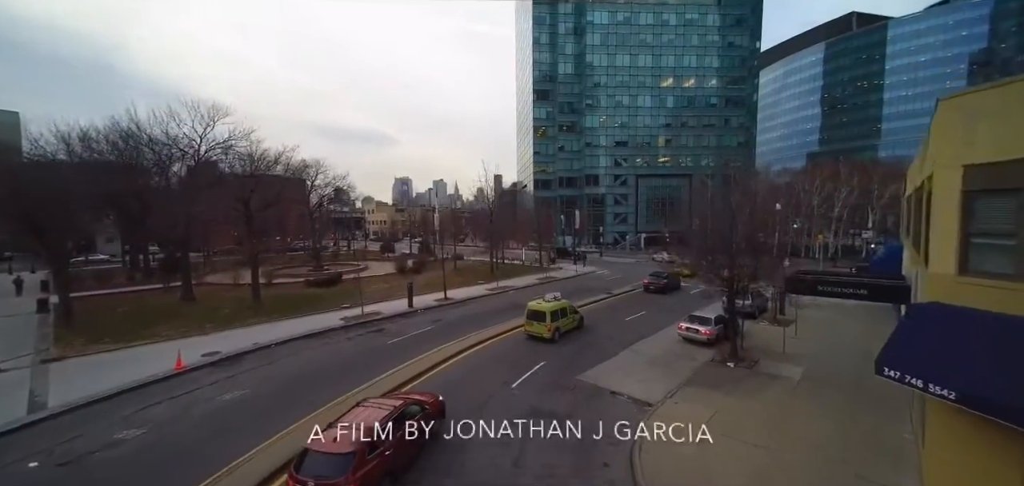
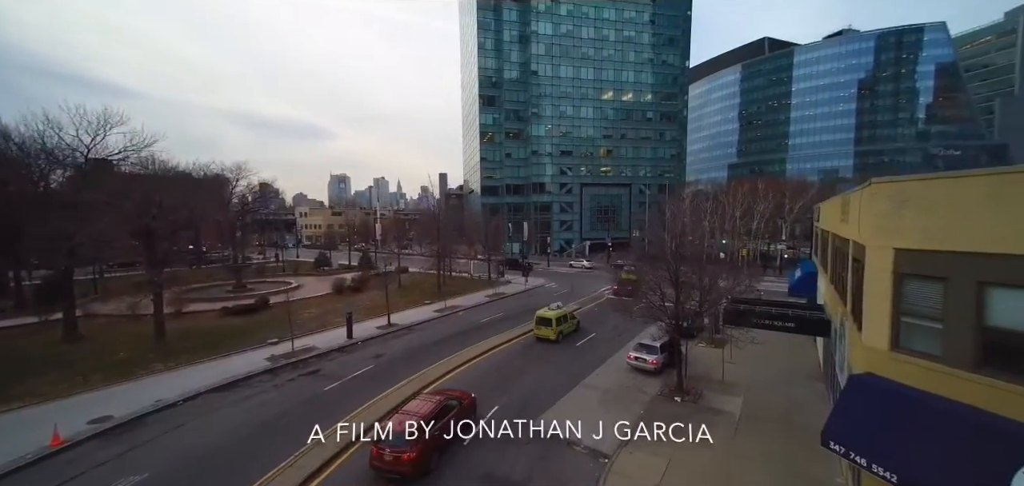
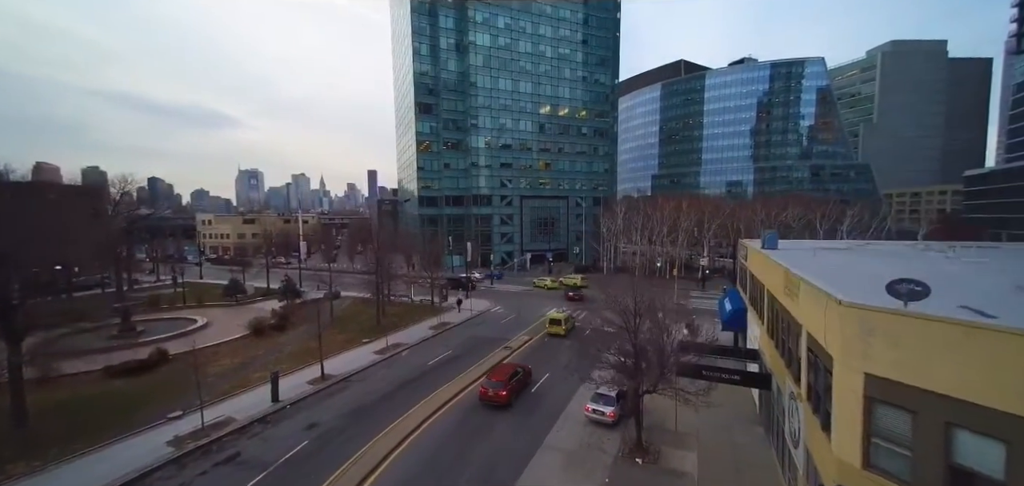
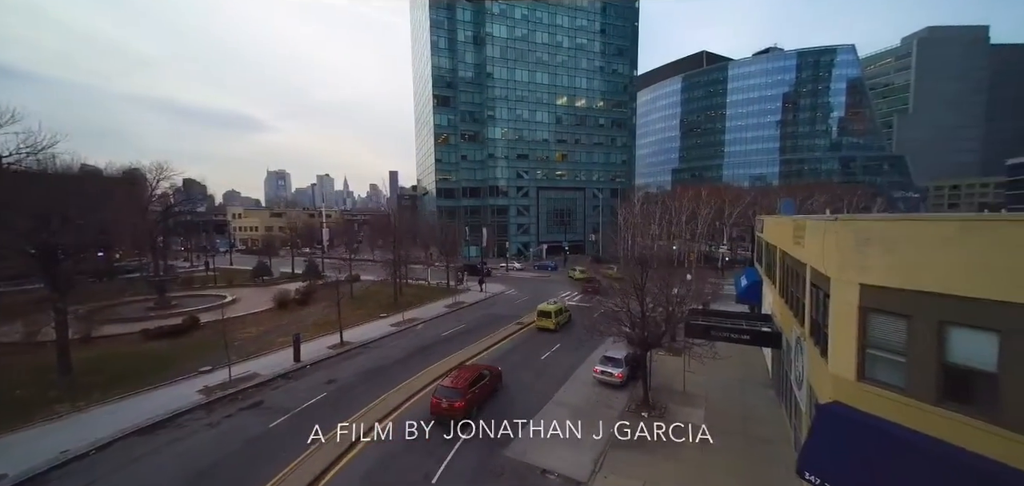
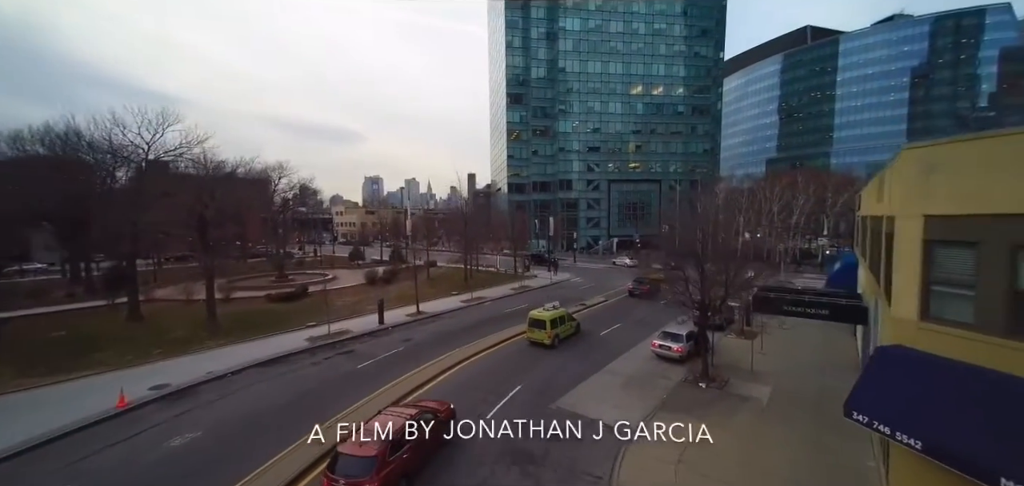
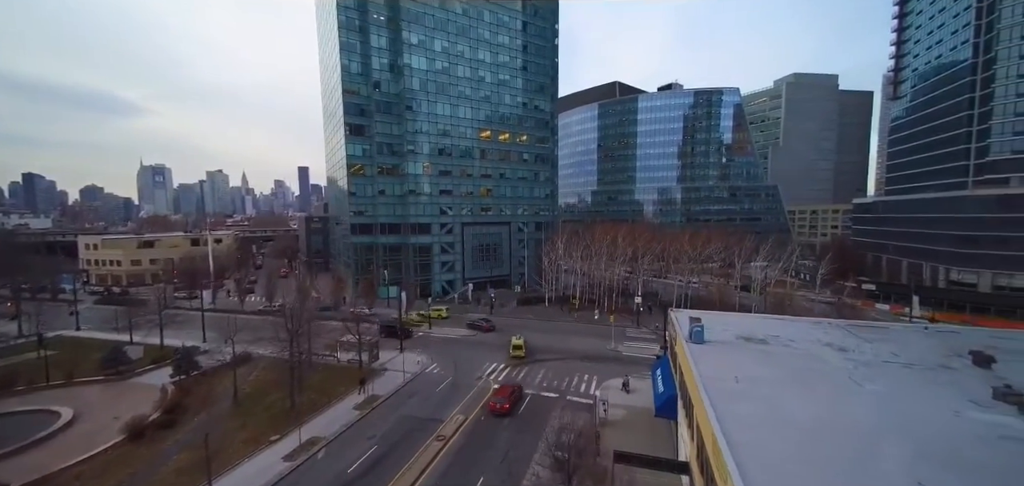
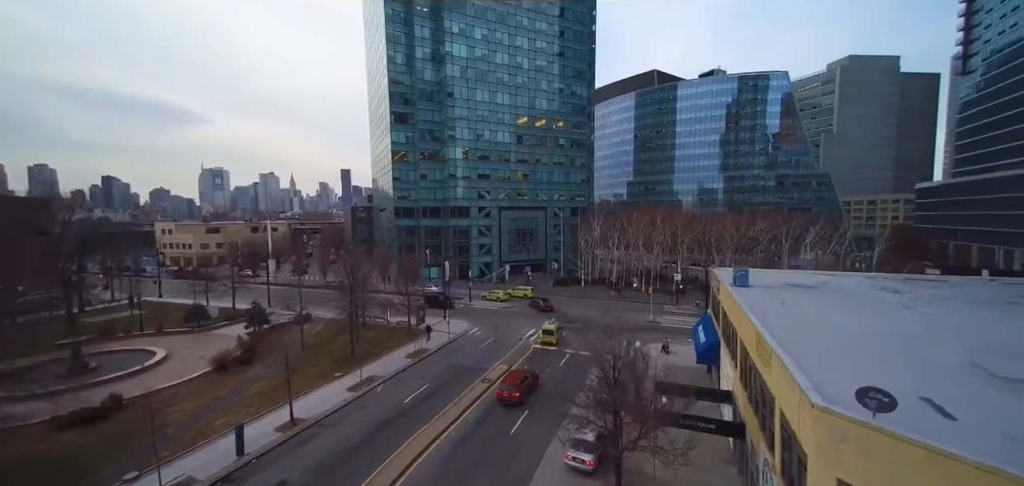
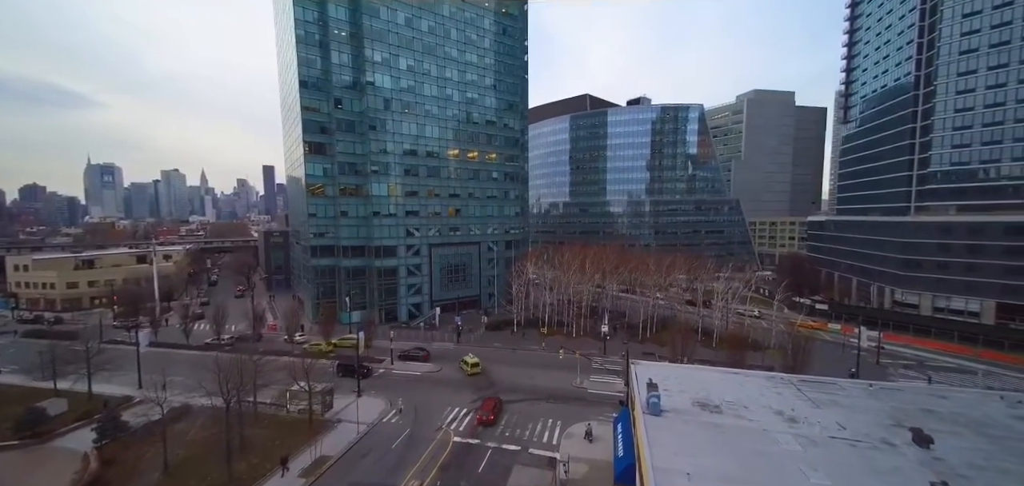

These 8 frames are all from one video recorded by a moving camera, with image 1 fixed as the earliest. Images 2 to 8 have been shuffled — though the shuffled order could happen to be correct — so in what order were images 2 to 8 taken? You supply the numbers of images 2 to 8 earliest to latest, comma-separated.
5, 2, 4, 3, 7, 6, 8
